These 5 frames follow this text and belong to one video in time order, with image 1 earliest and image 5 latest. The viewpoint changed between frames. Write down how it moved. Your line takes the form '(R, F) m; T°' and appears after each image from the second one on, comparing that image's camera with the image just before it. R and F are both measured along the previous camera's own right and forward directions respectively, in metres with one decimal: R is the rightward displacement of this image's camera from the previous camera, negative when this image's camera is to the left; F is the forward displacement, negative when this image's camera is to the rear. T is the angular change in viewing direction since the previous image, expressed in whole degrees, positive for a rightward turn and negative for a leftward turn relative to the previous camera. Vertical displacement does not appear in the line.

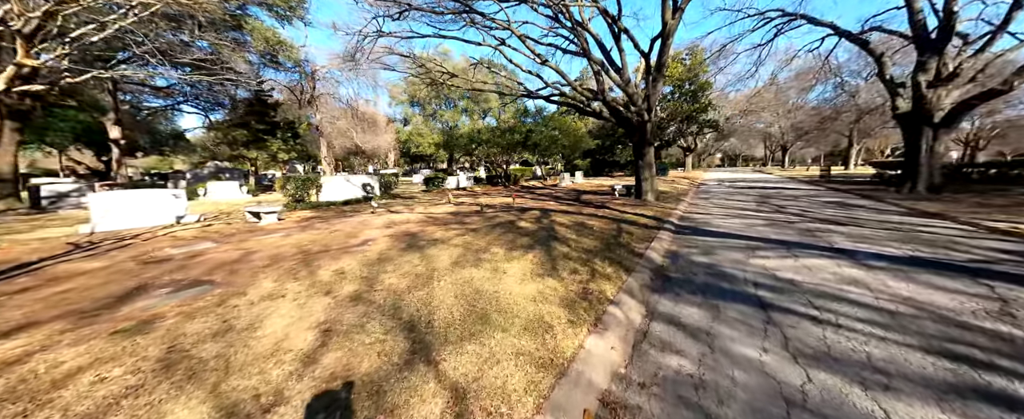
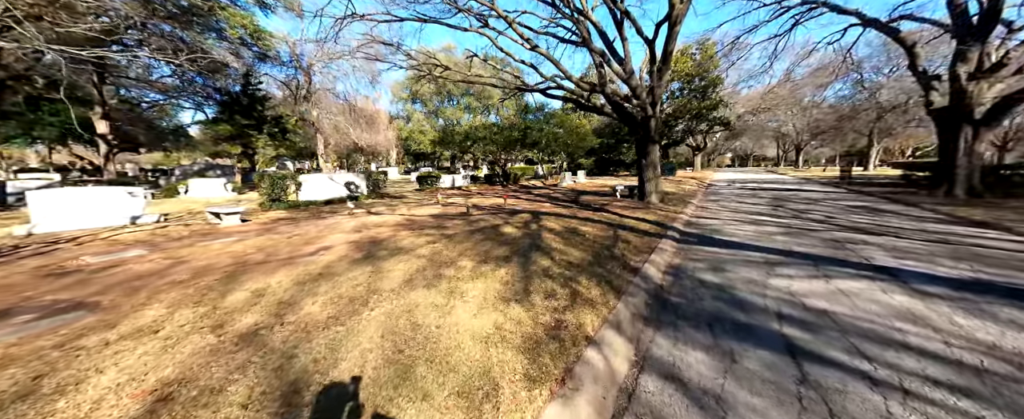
(+0.5, +0.8) m; -1°
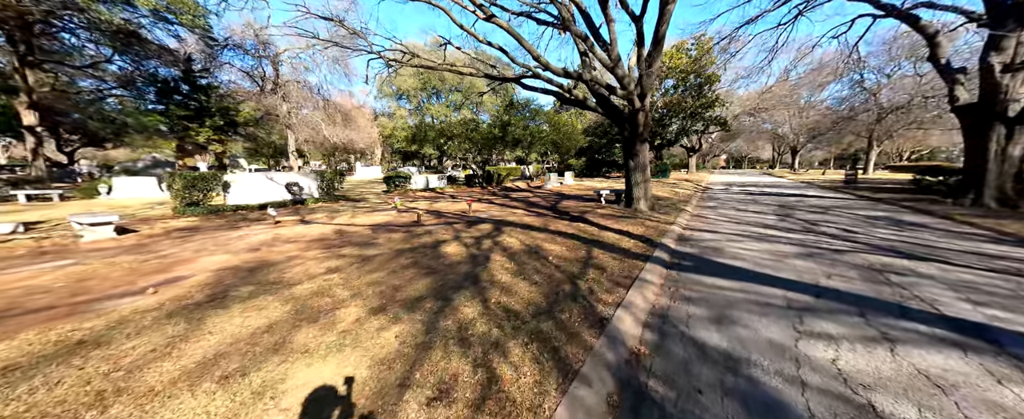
(+0.8, +1.4) m; +1°
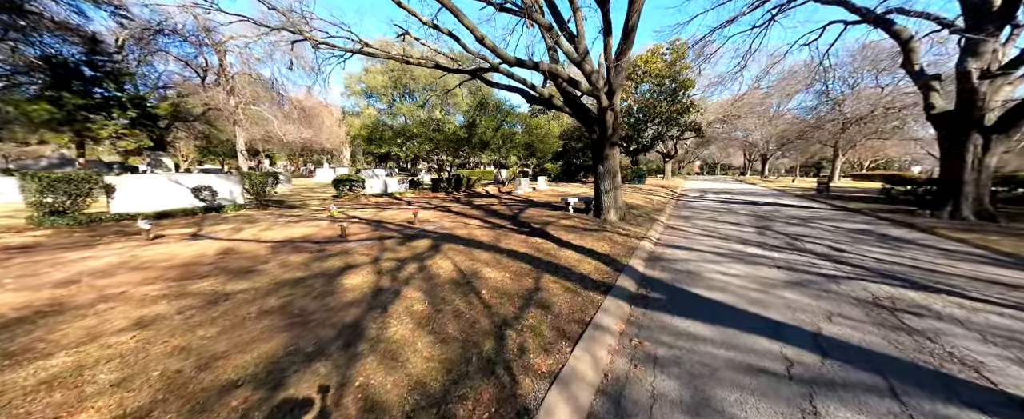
(+0.7, +1.1) m; +3°
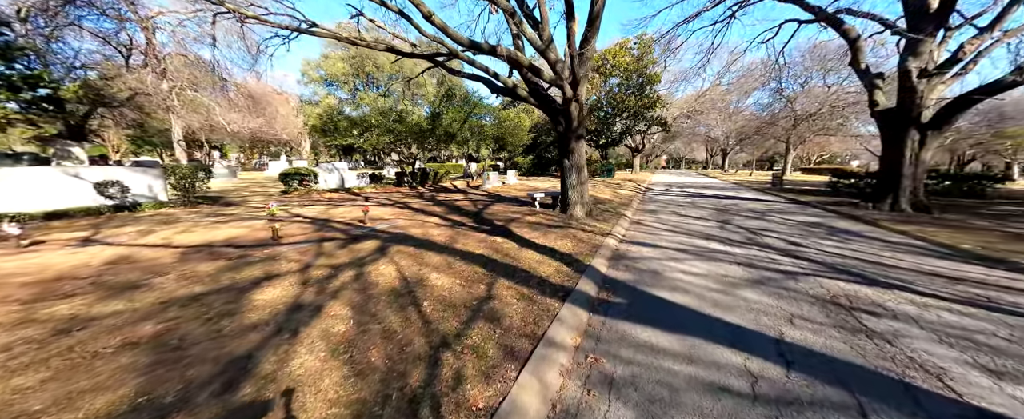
(+0.3, +0.4) m; +5°
